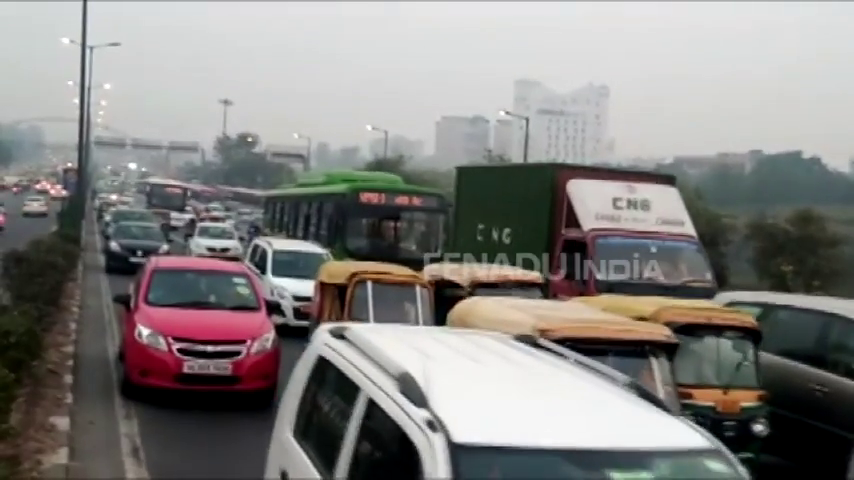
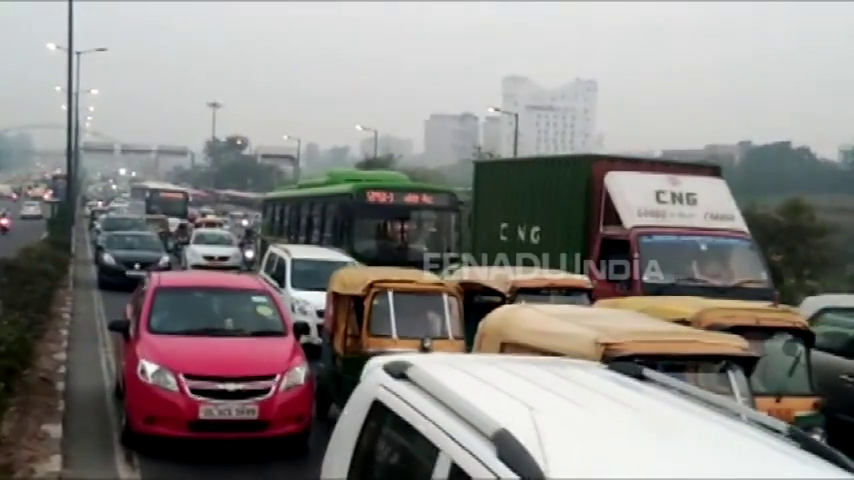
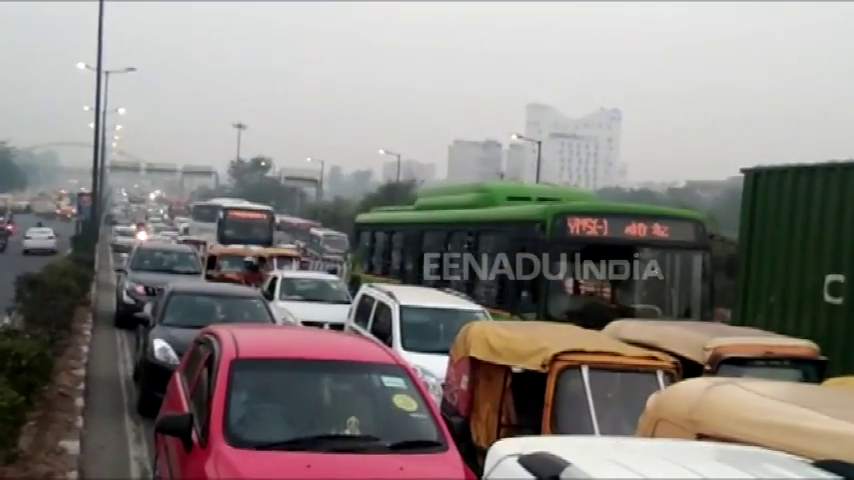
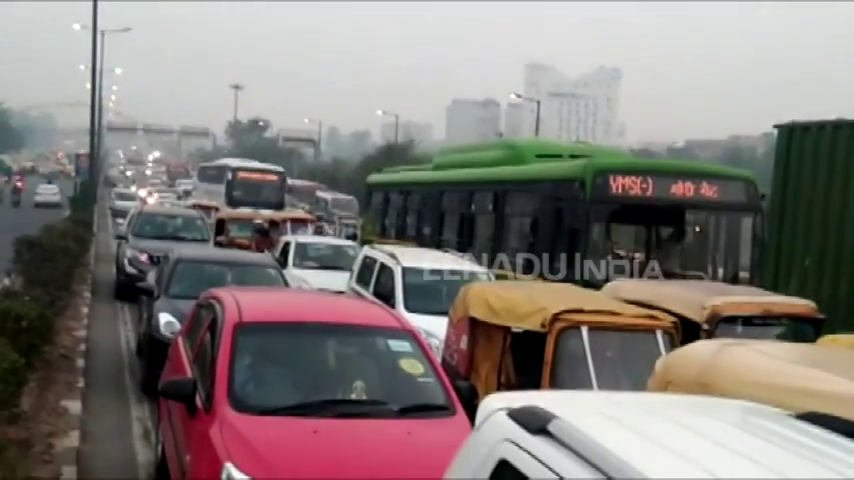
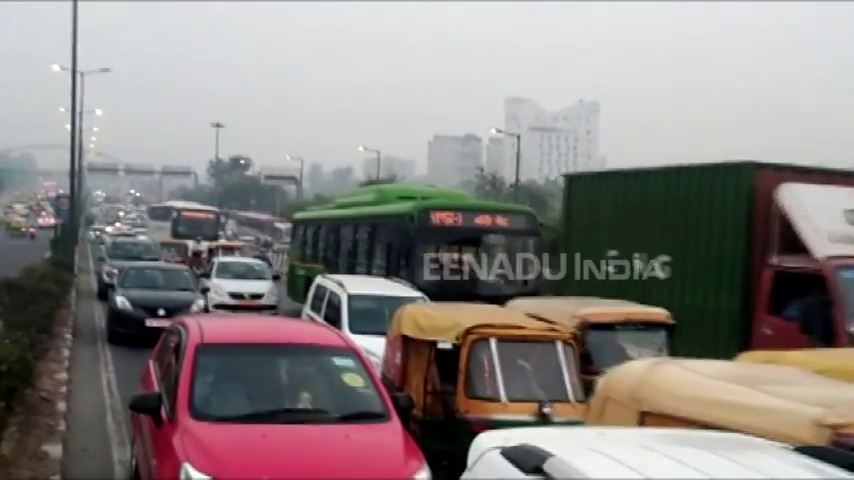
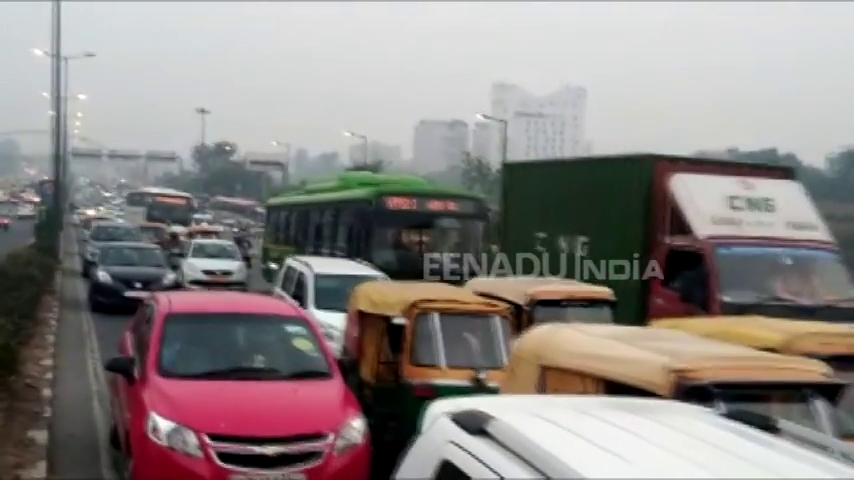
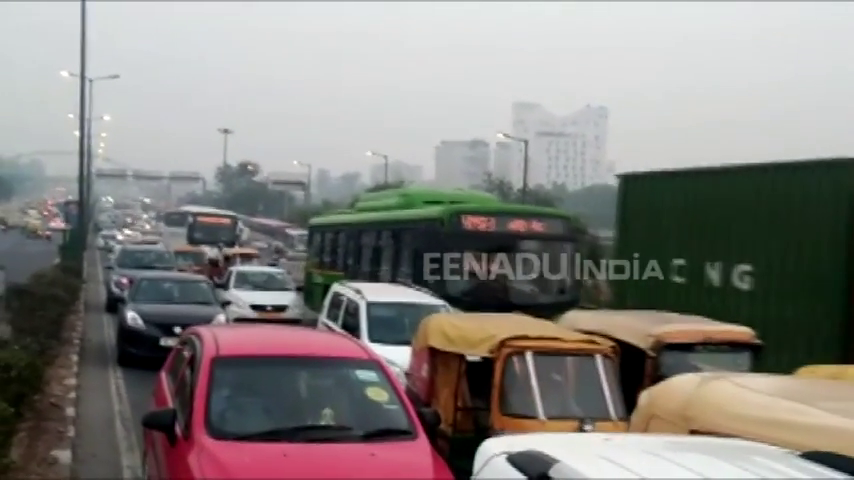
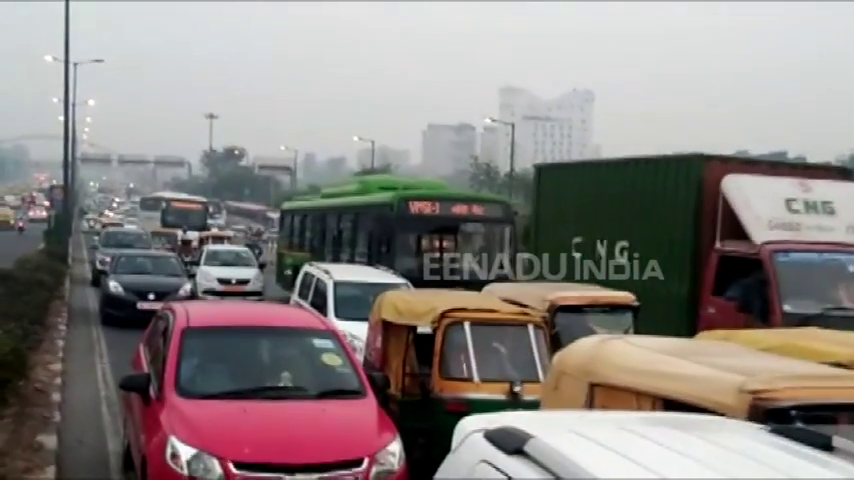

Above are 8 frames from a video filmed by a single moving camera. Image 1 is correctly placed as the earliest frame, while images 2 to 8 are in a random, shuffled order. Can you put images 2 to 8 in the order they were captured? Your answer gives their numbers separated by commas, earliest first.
2, 6, 8, 5, 7, 3, 4
